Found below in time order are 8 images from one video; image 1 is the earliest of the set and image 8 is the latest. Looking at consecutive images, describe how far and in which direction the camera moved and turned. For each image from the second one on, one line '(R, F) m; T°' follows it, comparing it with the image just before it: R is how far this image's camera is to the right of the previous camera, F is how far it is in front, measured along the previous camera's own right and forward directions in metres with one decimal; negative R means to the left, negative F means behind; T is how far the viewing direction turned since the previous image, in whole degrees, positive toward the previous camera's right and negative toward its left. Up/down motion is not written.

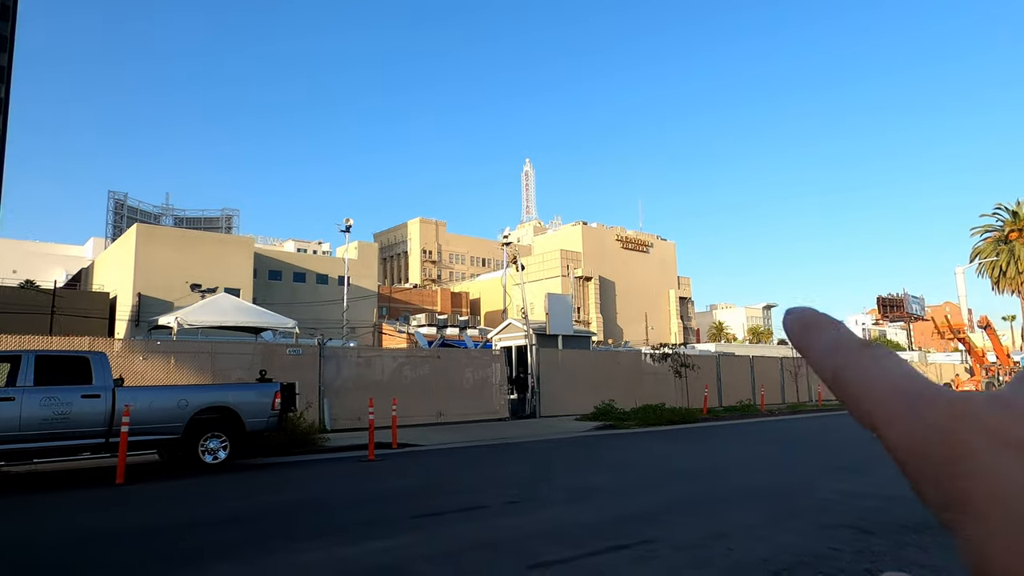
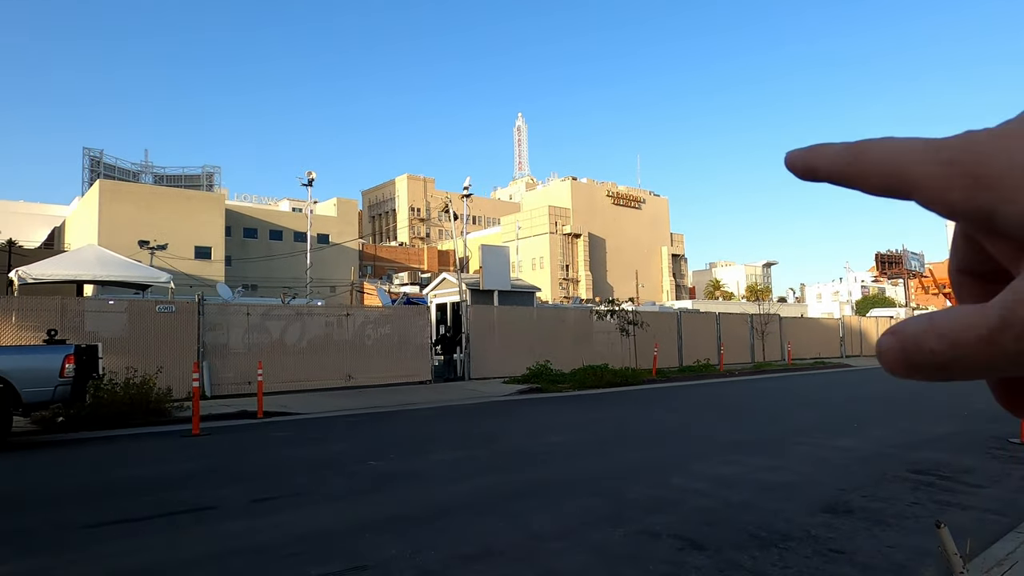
(+2.4, +2.1) m; 0°
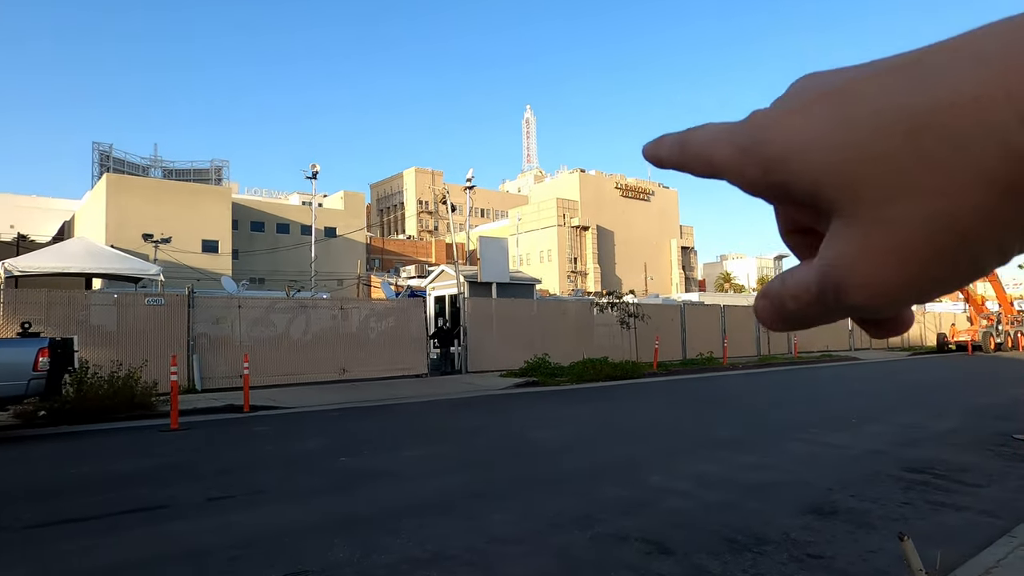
(+0.4, +0.3) m; -1°
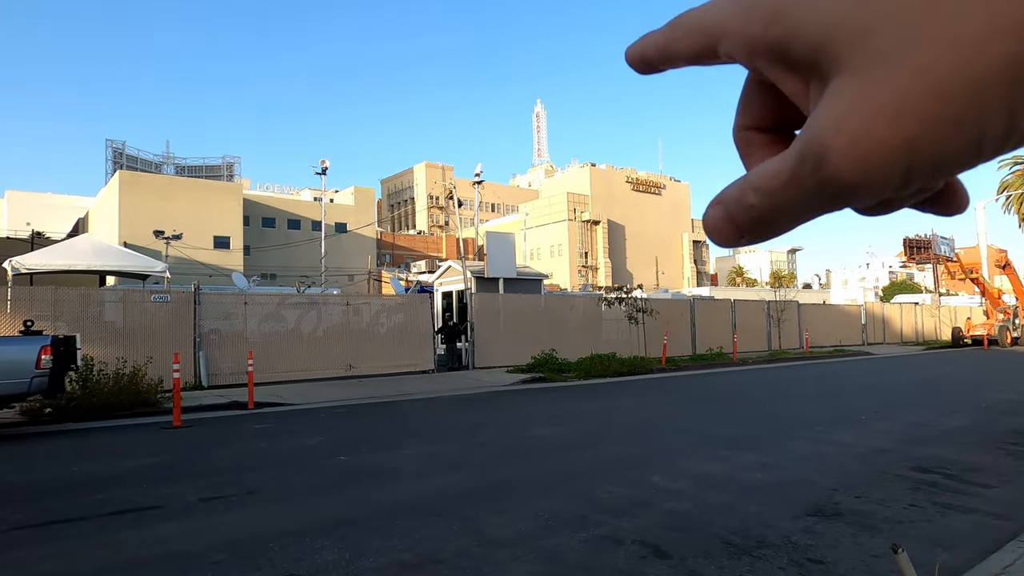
(+0.1, +0.1) m; -1°
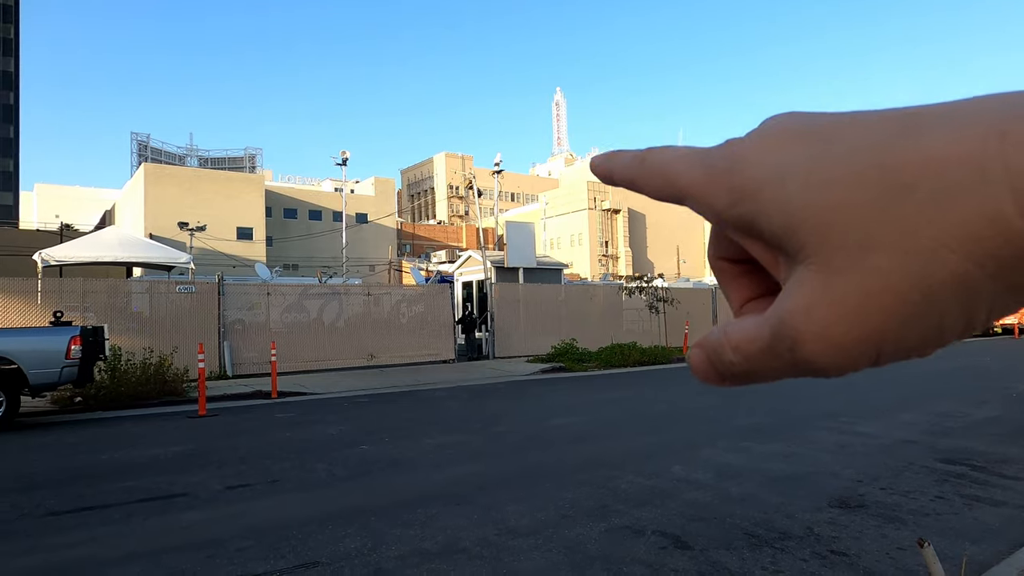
(0.0, 0.0) m; -2°
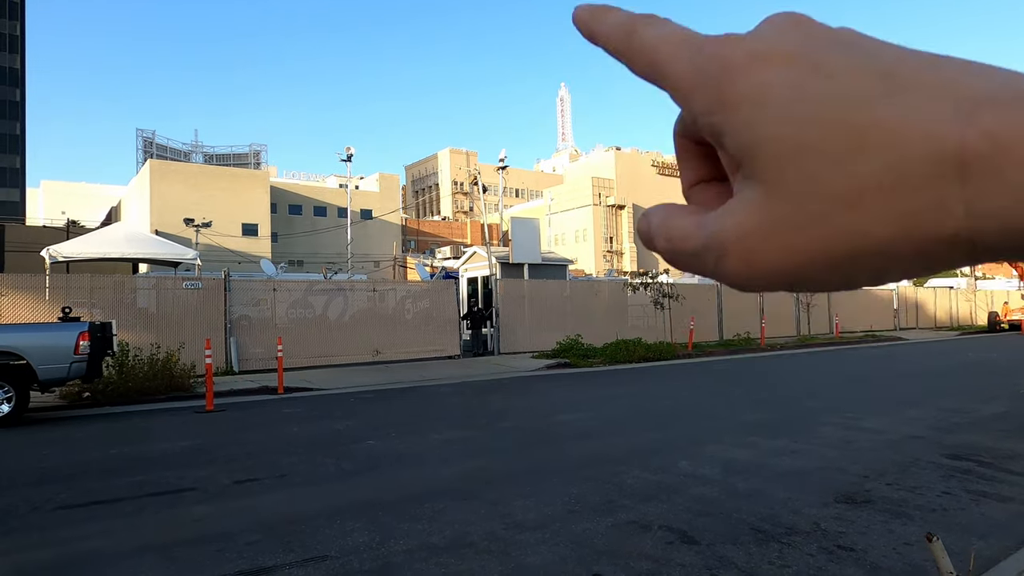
(0.0, 0.0) m; 0°
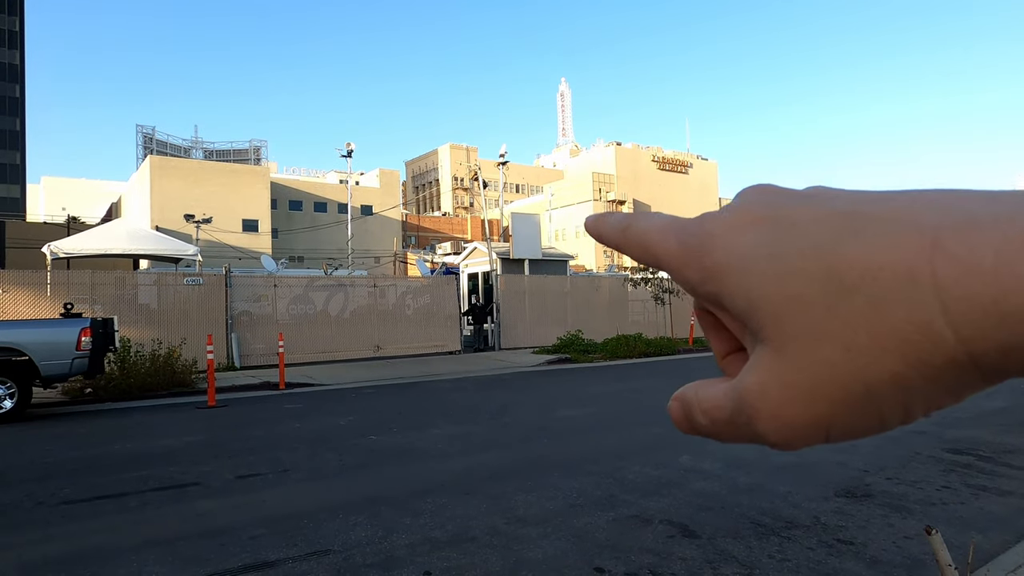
(0.0, 0.0) m; 0°
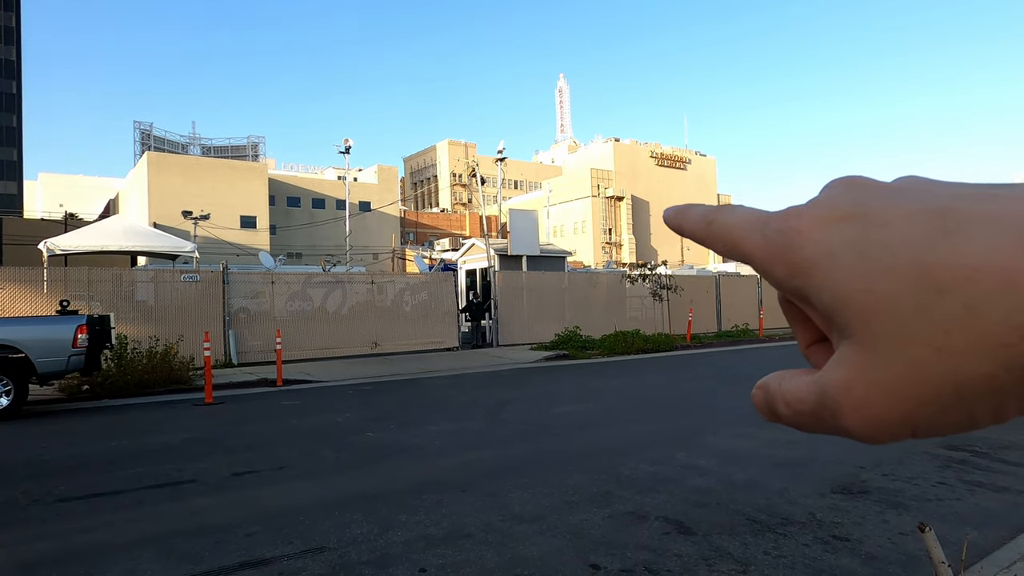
(0.0, 0.0) m; 0°
